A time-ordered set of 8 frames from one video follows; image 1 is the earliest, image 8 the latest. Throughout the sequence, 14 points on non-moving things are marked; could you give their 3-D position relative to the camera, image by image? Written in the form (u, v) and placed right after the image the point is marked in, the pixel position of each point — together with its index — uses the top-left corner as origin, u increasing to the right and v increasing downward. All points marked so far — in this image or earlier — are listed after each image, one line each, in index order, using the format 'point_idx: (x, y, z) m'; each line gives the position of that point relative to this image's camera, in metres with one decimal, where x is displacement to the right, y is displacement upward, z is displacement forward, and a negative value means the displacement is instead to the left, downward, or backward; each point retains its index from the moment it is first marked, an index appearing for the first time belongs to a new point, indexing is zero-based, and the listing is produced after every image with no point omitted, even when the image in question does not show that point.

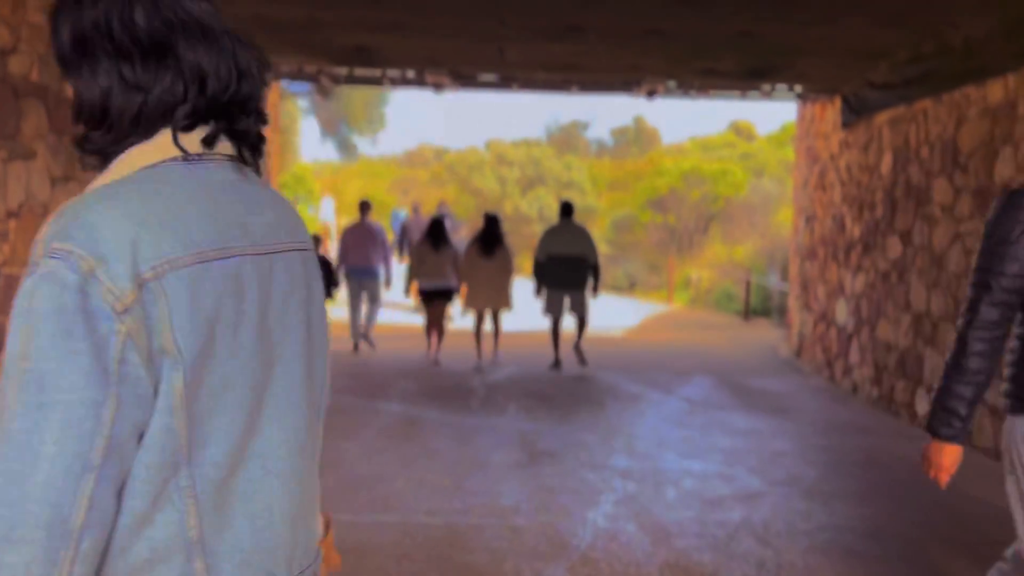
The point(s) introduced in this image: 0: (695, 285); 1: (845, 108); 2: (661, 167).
0: (+3.2, 0.0, +14.8) m
1: (+2.7, +1.5, +7.0) m
2: (+2.9, +2.3, +16.5) m
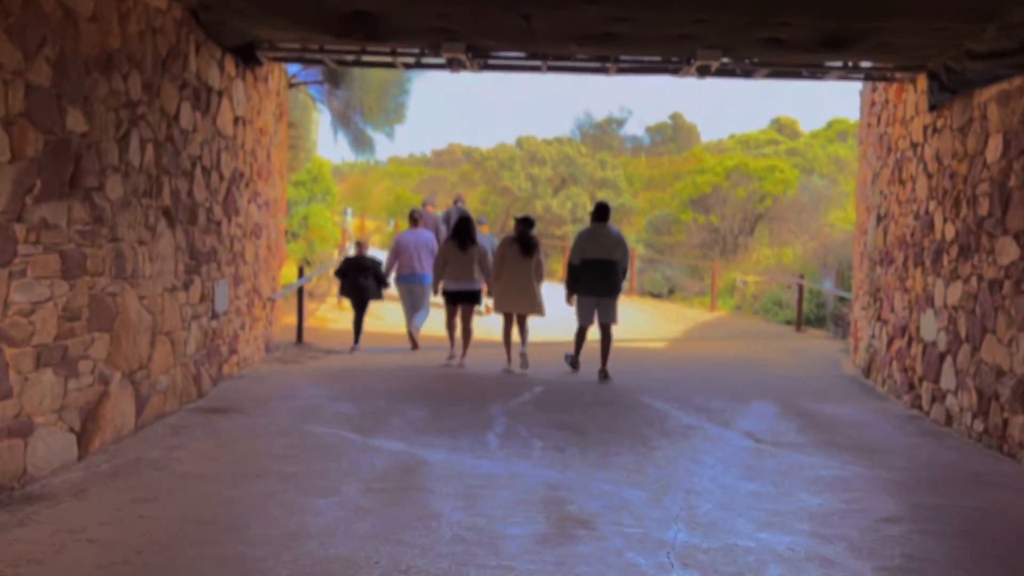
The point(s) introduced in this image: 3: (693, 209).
0: (+3.7, -0.1, +13.7) m
1: (+2.9, +1.4, +5.9) m
2: (+3.4, +2.2, +15.4) m
3: (+3.2, +1.4, +15.1) m
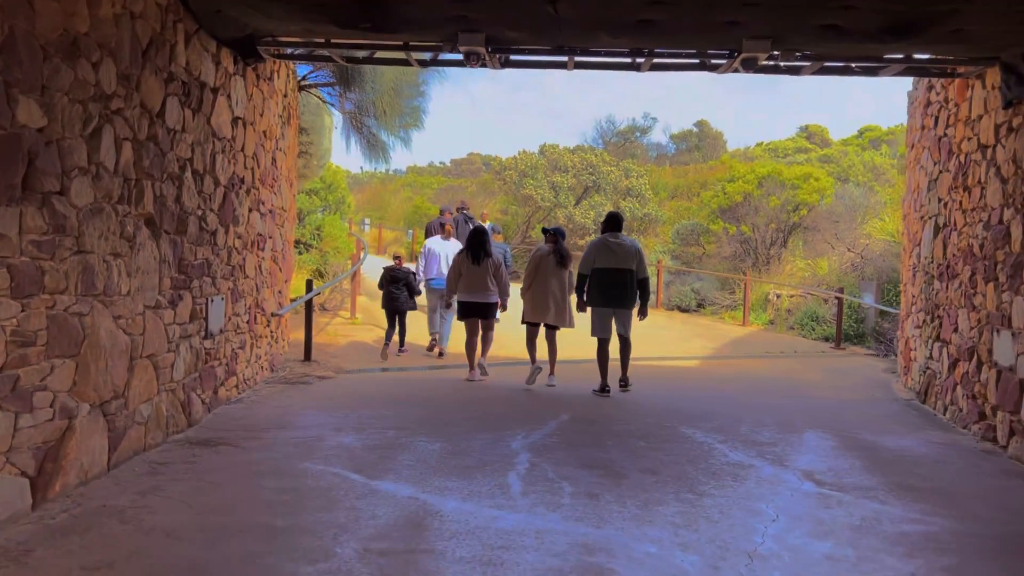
0: (+4.0, -0.3, +13.1) m
1: (+3.1, +1.3, +5.3) m
2: (+3.8, +2.0, +14.7) m
3: (+3.6, +1.2, +14.5) m
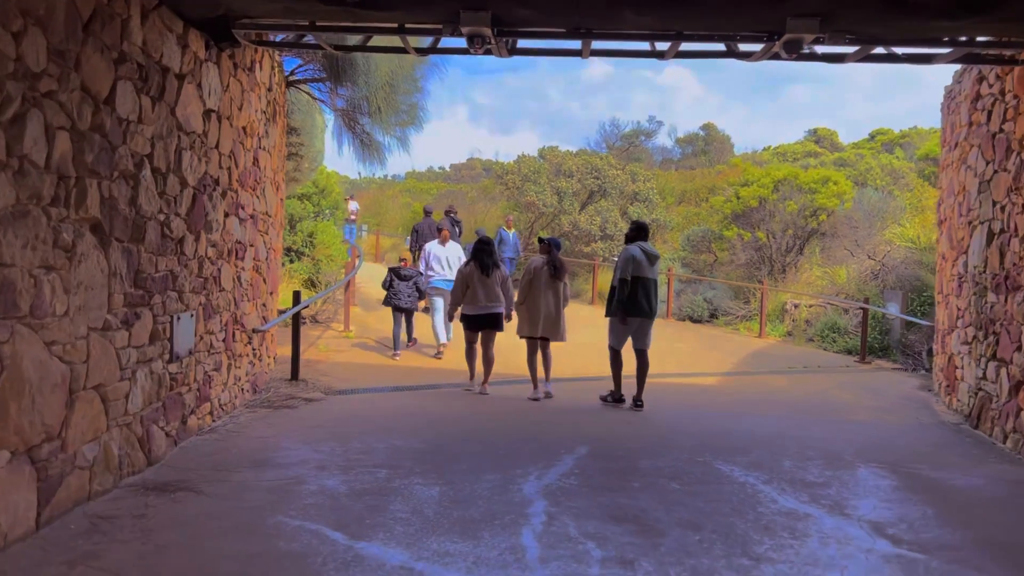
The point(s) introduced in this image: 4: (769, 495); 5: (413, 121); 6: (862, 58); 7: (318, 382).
0: (+4.1, -0.4, +12.4) m
1: (+3.1, +1.2, +4.6) m
2: (+3.9, +1.9, +14.1) m
3: (+3.6, +1.0, +13.8) m
4: (+1.2, -1.0, +4.1) m
5: (-1.0, +1.7, +8.6) m
6: (+2.3, +1.5, +5.5) m
7: (-1.7, -0.8, +7.5) m
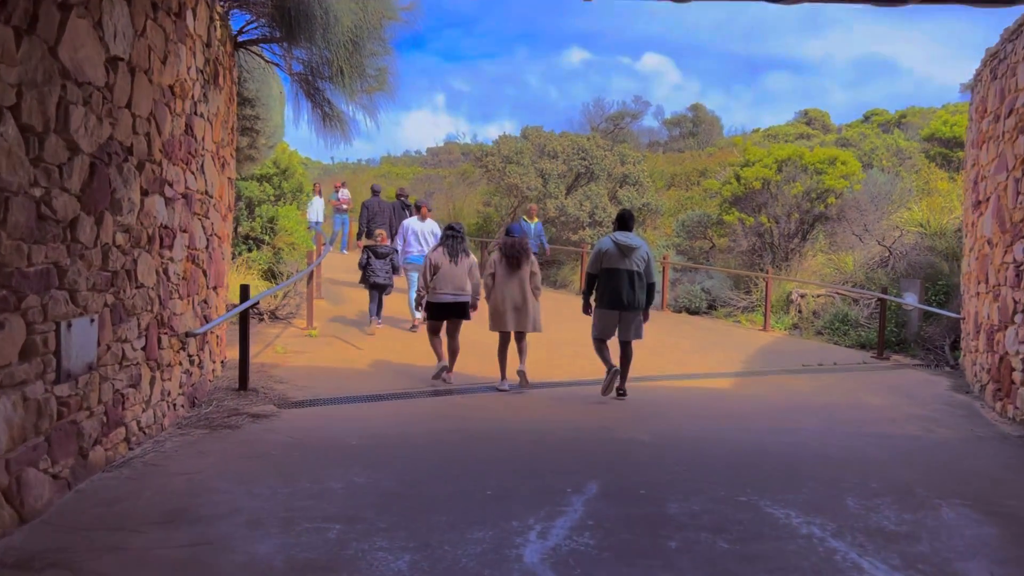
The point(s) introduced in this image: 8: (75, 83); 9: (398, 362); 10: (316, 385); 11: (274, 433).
0: (+3.8, -0.3, +11.4) m
1: (+3.1, +1.2, +3.6) m
2: (+3.6, +2.0, +13.1) m
3: (+3.4, +1.2, +12.8) m
4: (+1.2, -1.0, +3.1) m
5: (-1.1, +1.8, +7.5) m
6: (+2.2, +1.6, +4.5) m
7: (-1.8, -0.8, +6.4) m
8: (-1.8, +0.9, +3.6) m
9: (-1.1, -0.7, +7.8) m
10: (-1.6, -0.8, +6.8) m
11: (-1.4, -0.9, +5.1) m
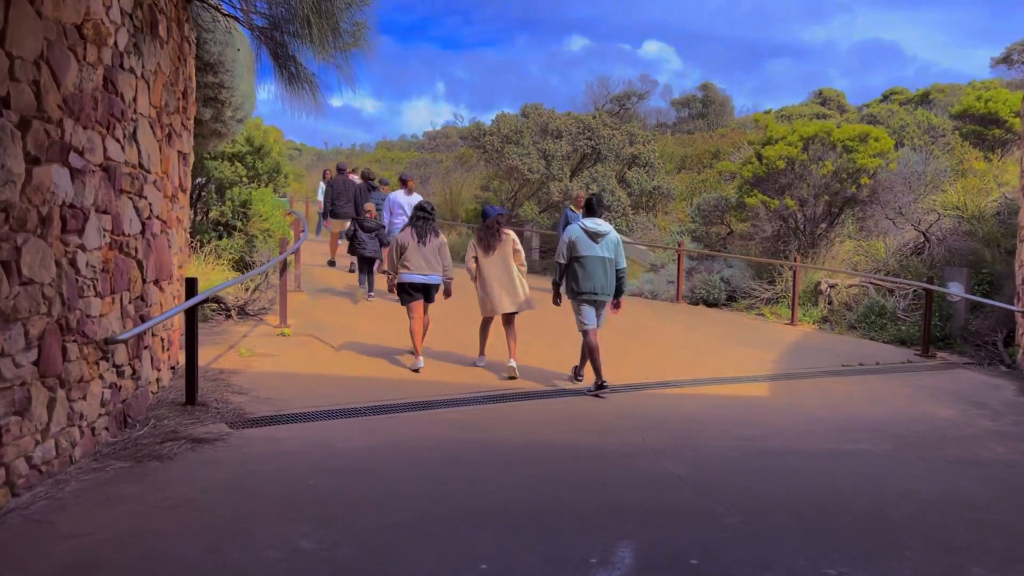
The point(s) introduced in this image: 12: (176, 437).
0: (+3.8, -0.1, +10.4) m
1: (+3.1, +1.3, +2.6) m
2: (+3.6, +2.2, +12.0) m
3: (+3.4, +1.3, +11.8) m
4: (+1.2, -1.0, +2.1) m
5: (-1.1, +1.8, +6.4) m
6: (+2.2, +1.6, +3.5) m
7: (-1.8, -0.7, +5.3) m
8: (-1.8, +0.9, +2.5) m
9: (-1.1, -0.6, +6.8) m
10: (-1.6, -0.7, +5.7) m
11: (-1.4, -0.8, +4.1) m
12: (-1.8, -0.8, +4.5) m
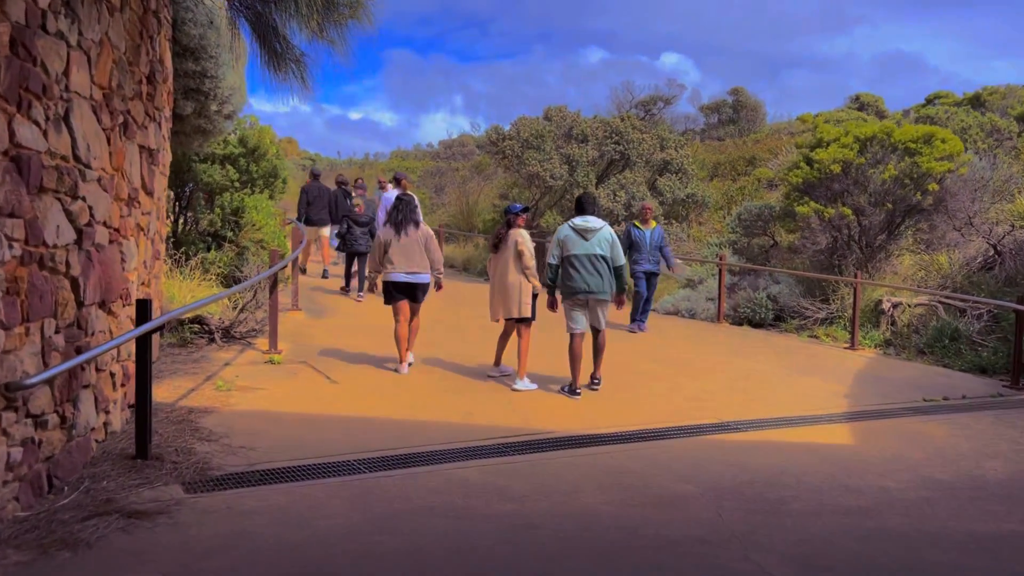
0: (+4.1, -0.3, +9.2) m
1: (+3.2, +1.2, +1.4) m
2: (+3.9, +1.9, +10.9) m
3: (+3.7, +1.1, +10.7) m
4: (+1.3, -1.1, +1.0) m
5: (-1.0, +1.7, +5.4) m
6: (+2.3, +1.5, +2.4) m
7: (-1.6, -0.9, +4.3) m
8: (-1.7, +0.8, +1.5) m
9: (-0.9, -0.7, +5.8) m
10: (-1.4, -0.8, +4.7) m
11: (-1.3, -0.9, +3.0) m
12: (-1.6, -0.9, +3.5) m
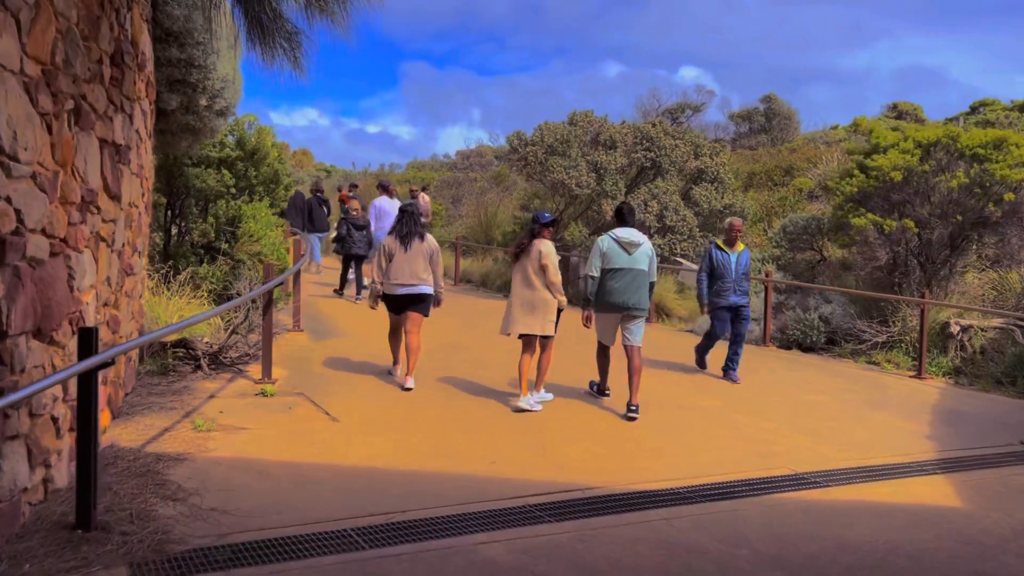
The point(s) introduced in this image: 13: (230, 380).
0: (+4.3, -0.5, +8.3) m
1: (+3.3, +1.1, +0.5) m
2: (+4.2, +1.7, +10.0) m
3: (+3.9, +0.9, +9.7) m
4: (+1.4, -1.1, 0.0) m
5: (-0.8, +1.6, +4.5) m
6: (+2.5, +1.4, +1.5) m
7: (-1.5, -1.0, +3.4) m
8: (-1.6, +0.7, +0.7) m
9: (-0.7, -0.9, +4.9) m
10: (-1.2, -1.0, +3.8) m
11: (-1.2, -1.0, +2.1) m
12: (-1.5, -1.0, +2.6) m
13: (-2.0, -0.6, +5.9) m
